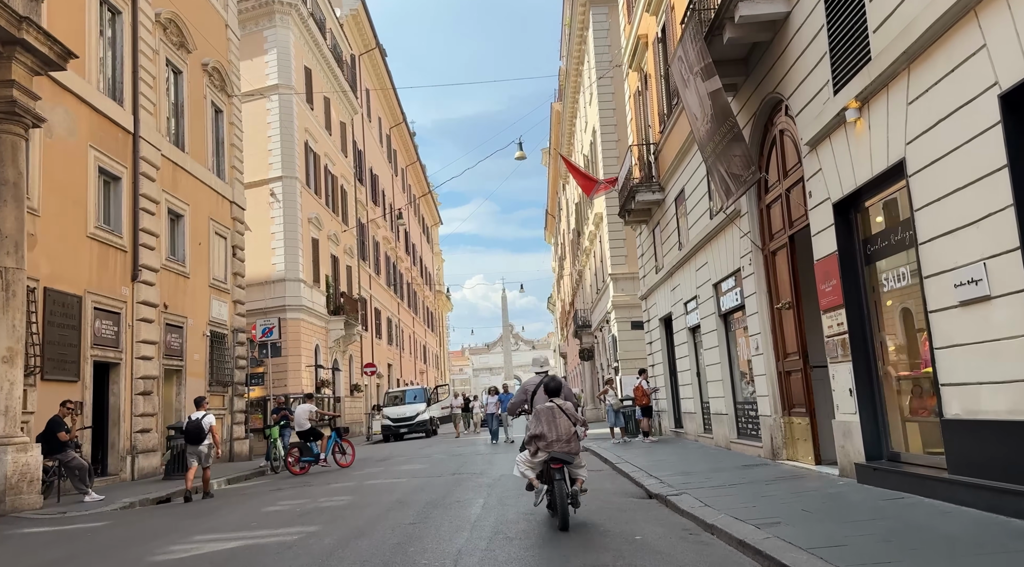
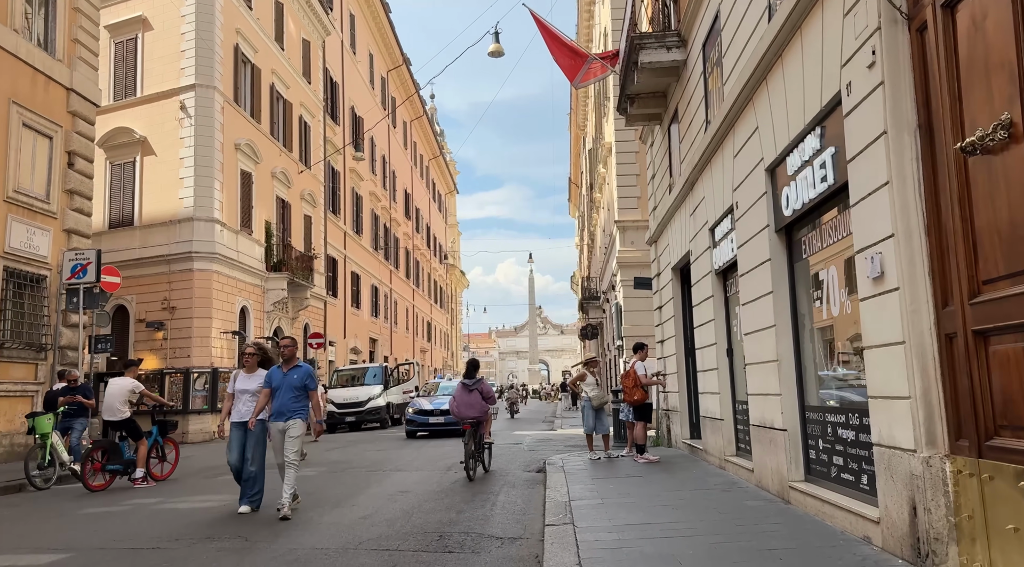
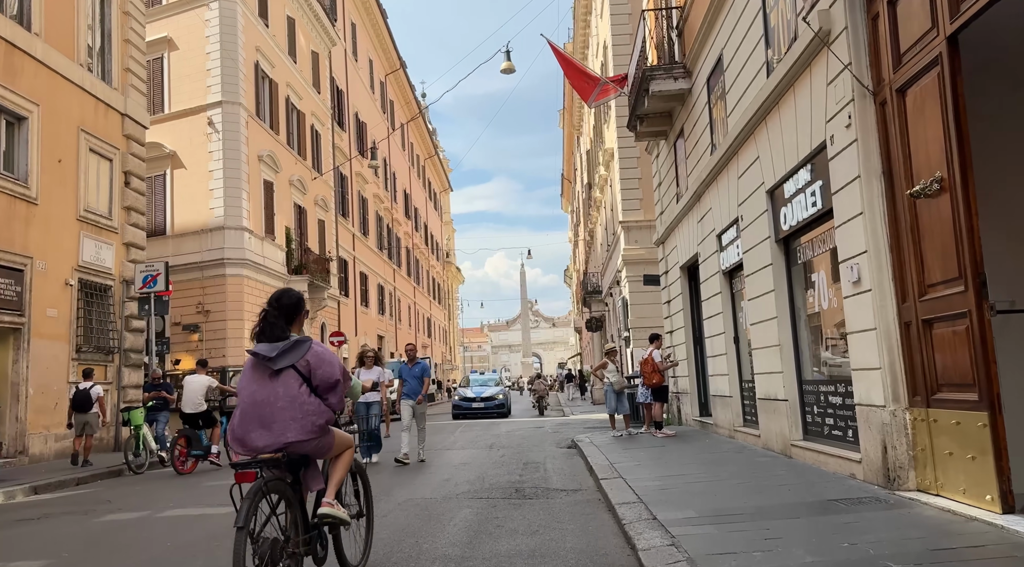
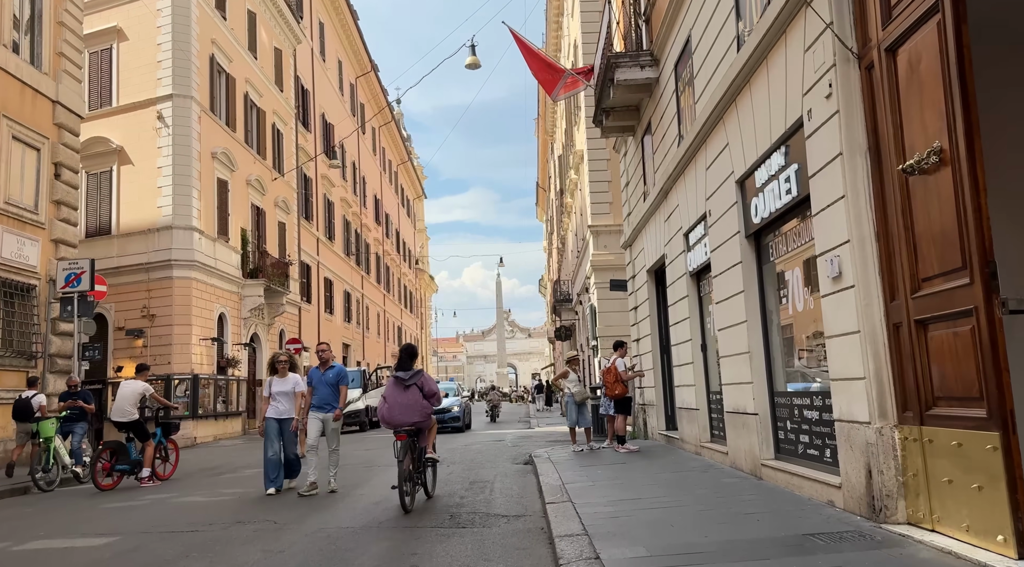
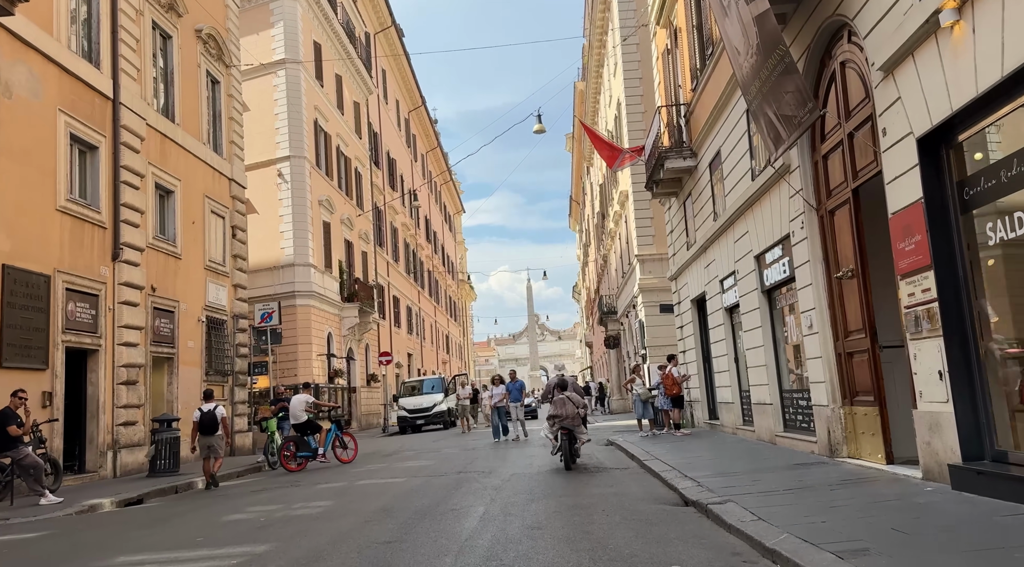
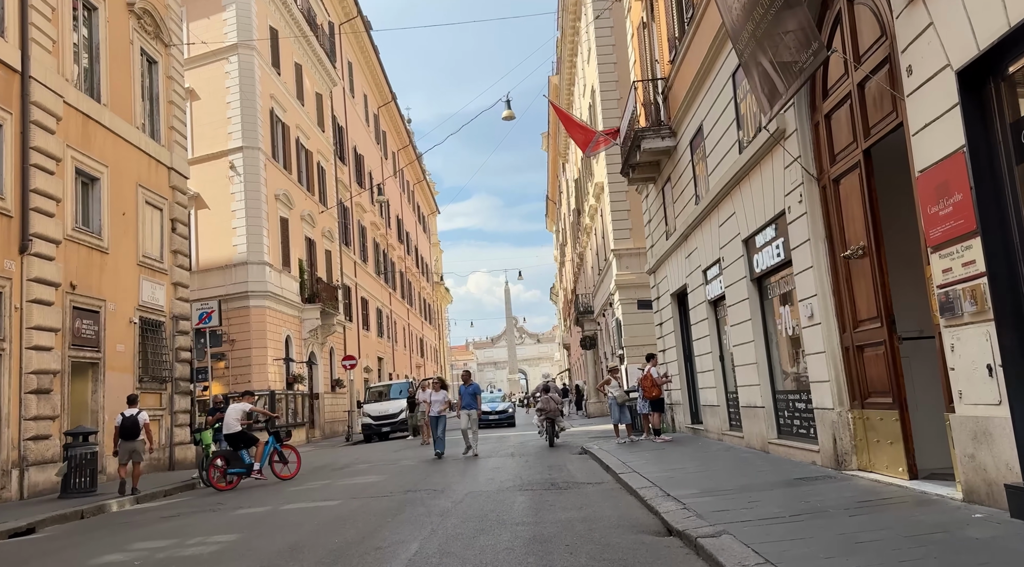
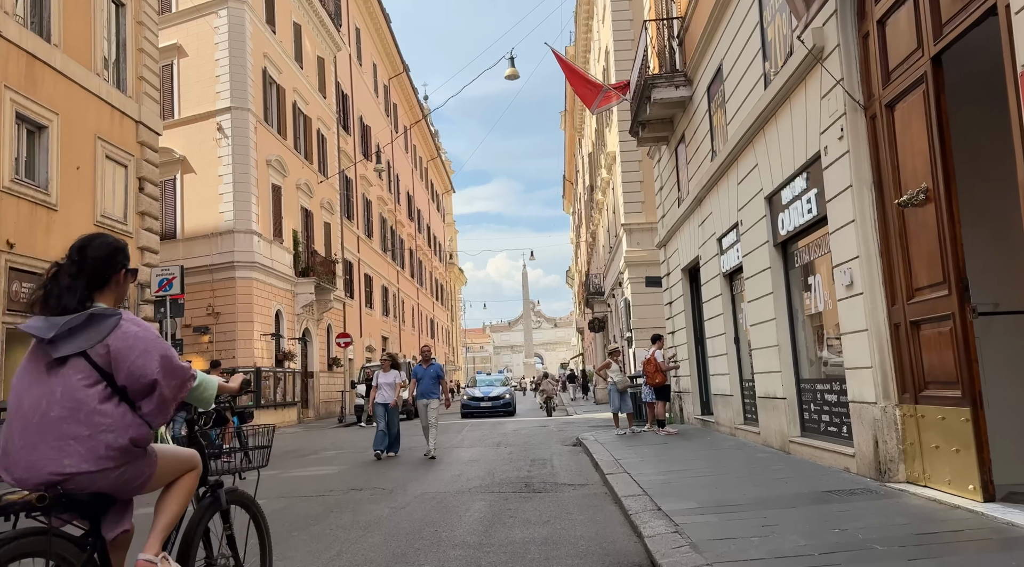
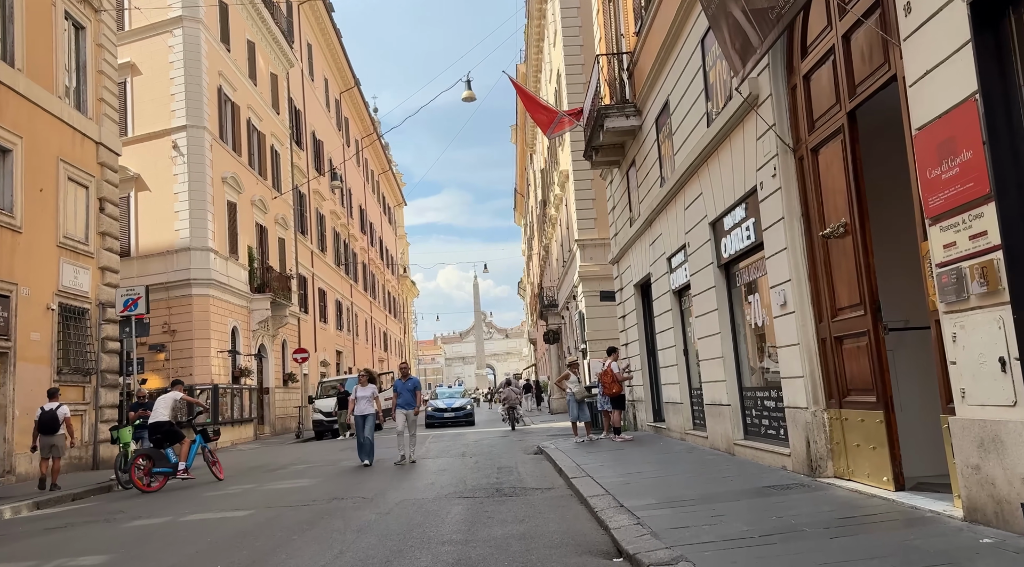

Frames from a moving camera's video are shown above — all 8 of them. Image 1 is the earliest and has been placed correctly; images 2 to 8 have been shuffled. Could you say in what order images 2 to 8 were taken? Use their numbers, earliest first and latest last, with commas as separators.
5, 6, 8, 7, 3, 4, 2
